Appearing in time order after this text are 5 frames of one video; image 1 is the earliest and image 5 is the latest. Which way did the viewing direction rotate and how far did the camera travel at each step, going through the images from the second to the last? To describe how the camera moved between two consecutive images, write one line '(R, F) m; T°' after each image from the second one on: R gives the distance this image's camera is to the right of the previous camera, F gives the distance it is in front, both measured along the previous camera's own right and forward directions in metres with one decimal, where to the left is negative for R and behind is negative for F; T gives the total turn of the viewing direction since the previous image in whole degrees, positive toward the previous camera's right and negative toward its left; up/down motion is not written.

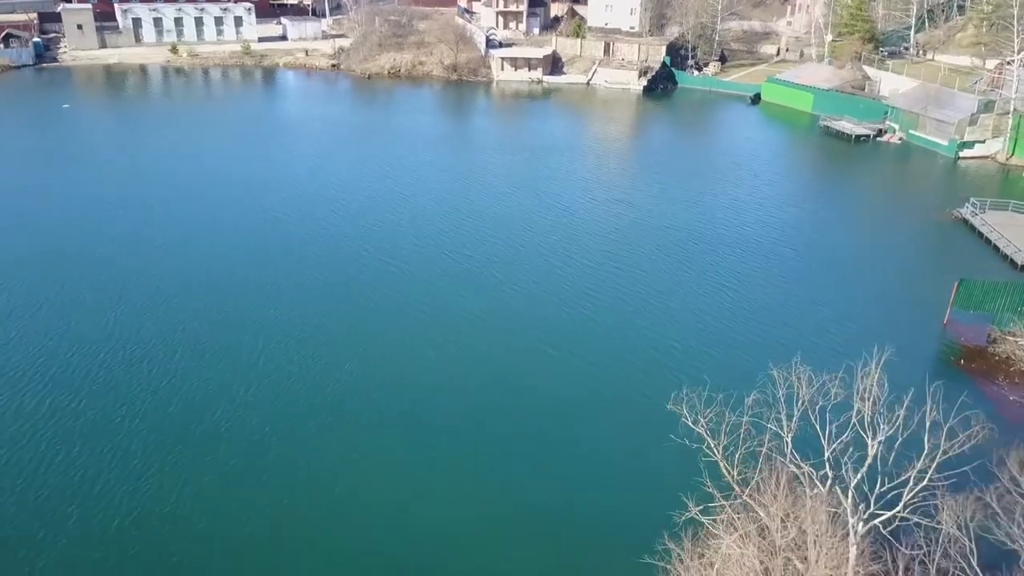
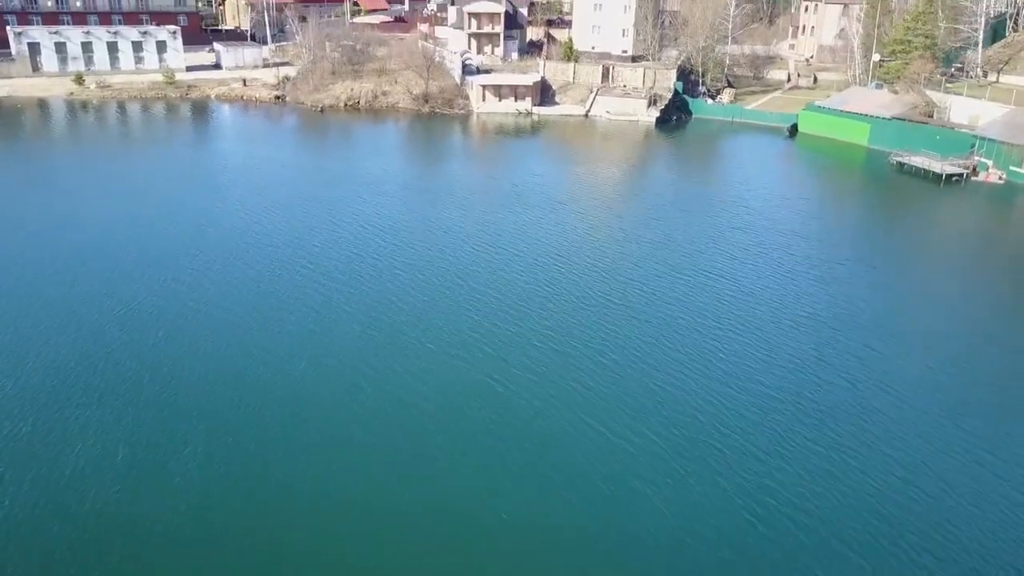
(-1.1, +4.7) m; +4°
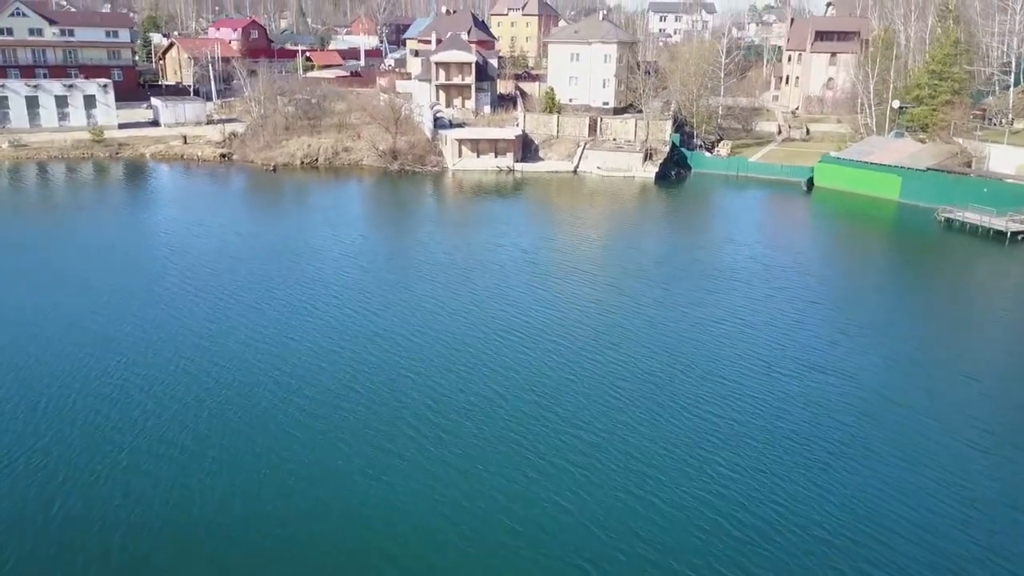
(-0.8, +2.7) m; +3°
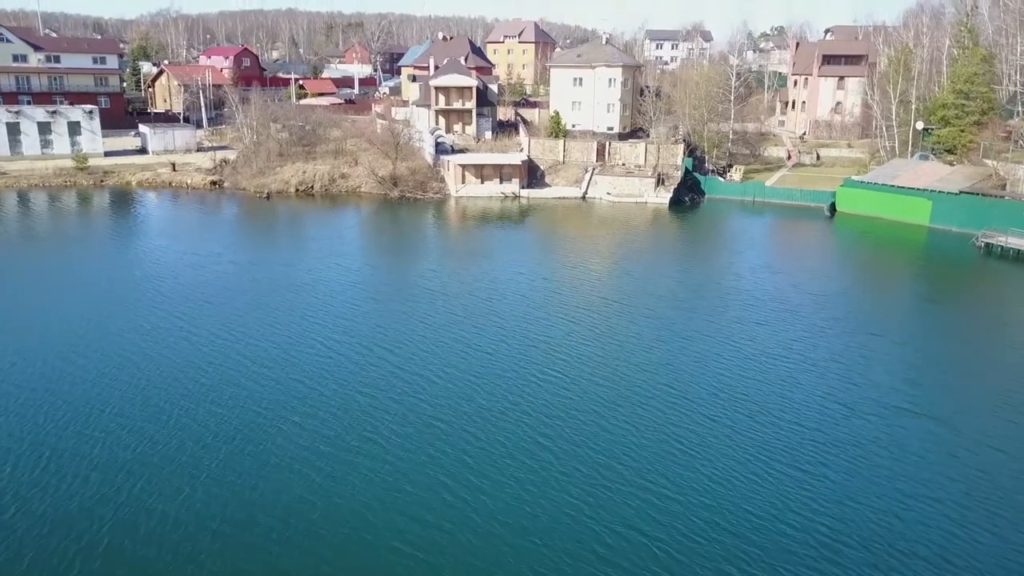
(-0.4, +1.0) m; +1°
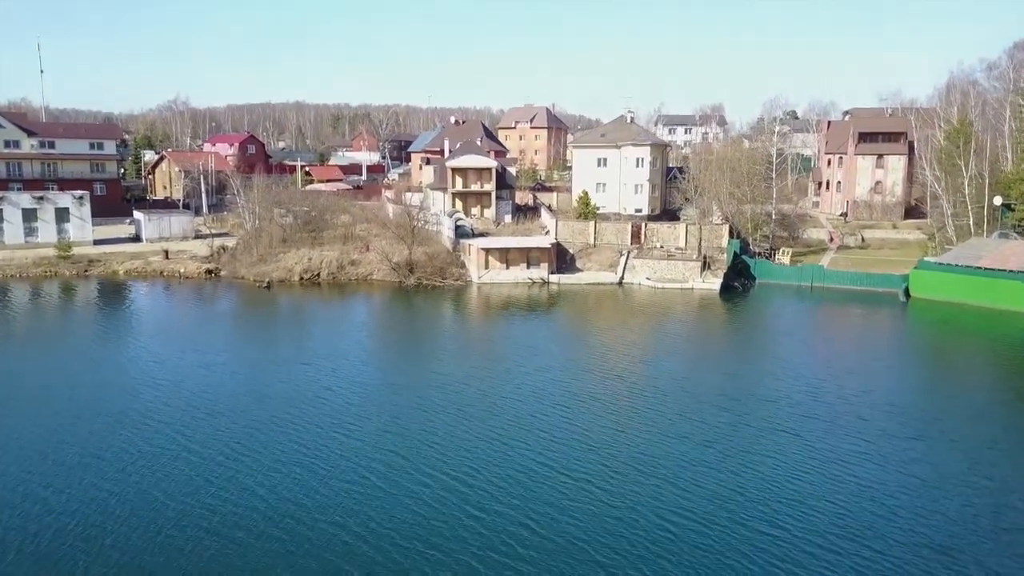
(-0.6, +2.0) m; 0°
